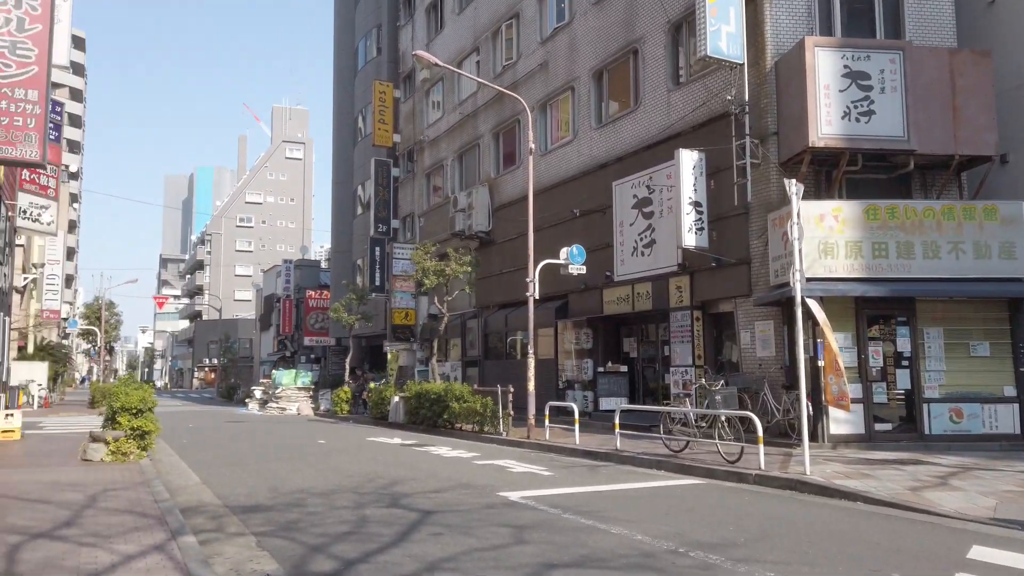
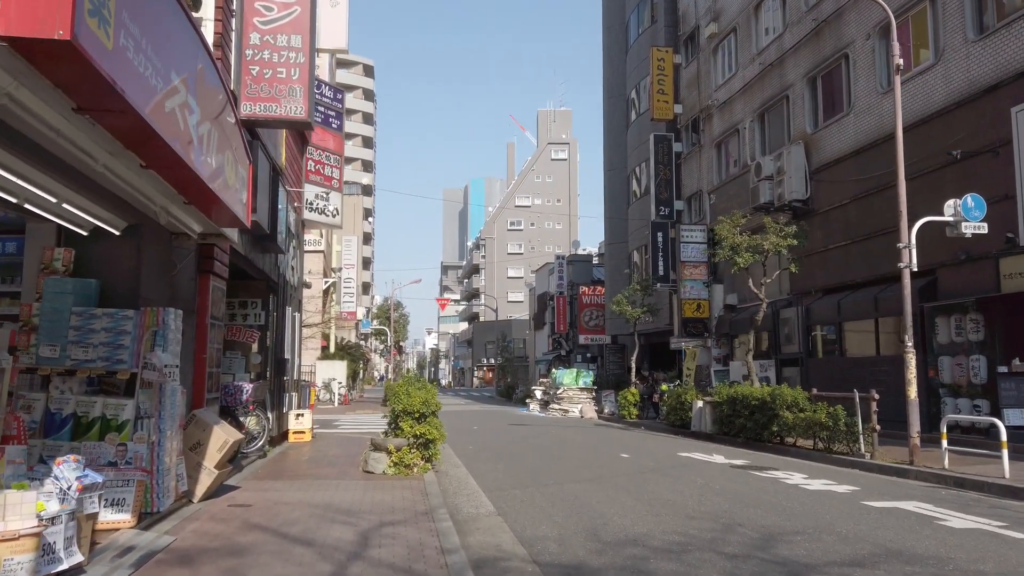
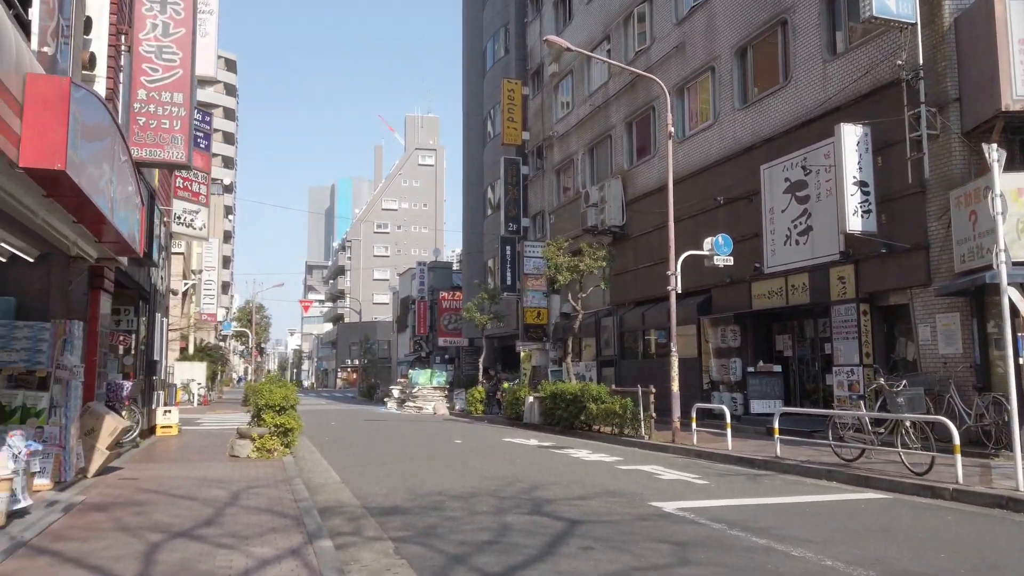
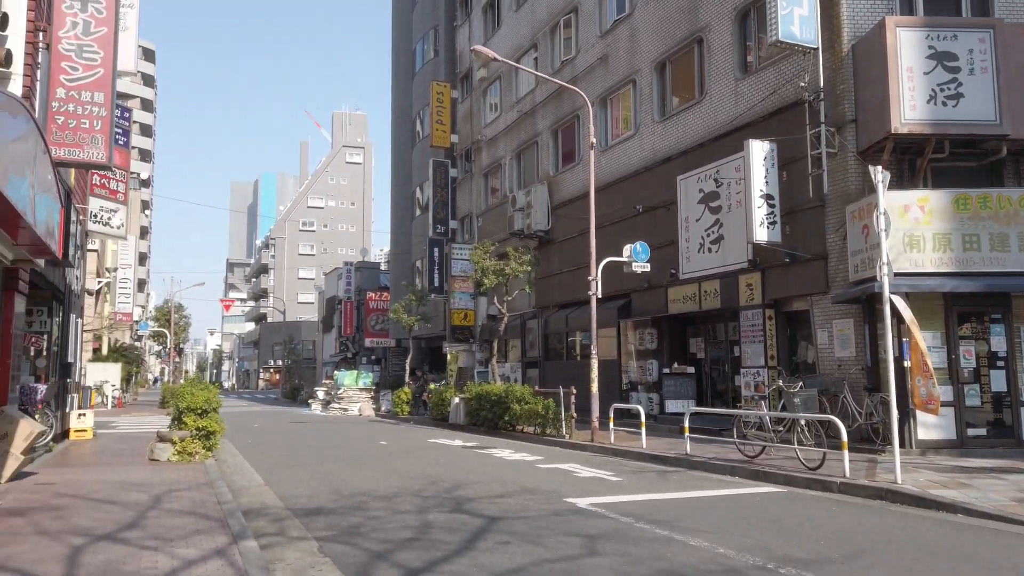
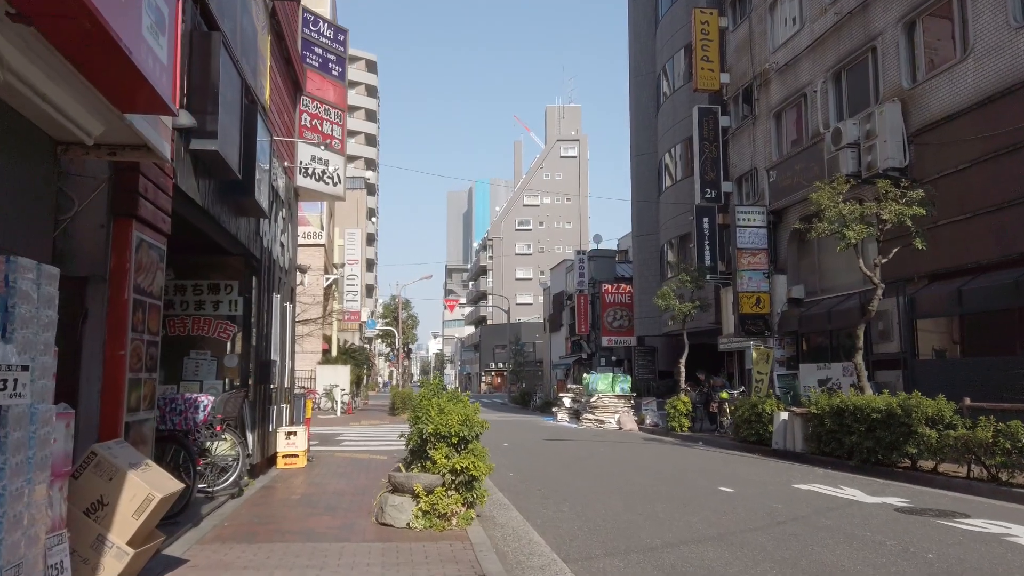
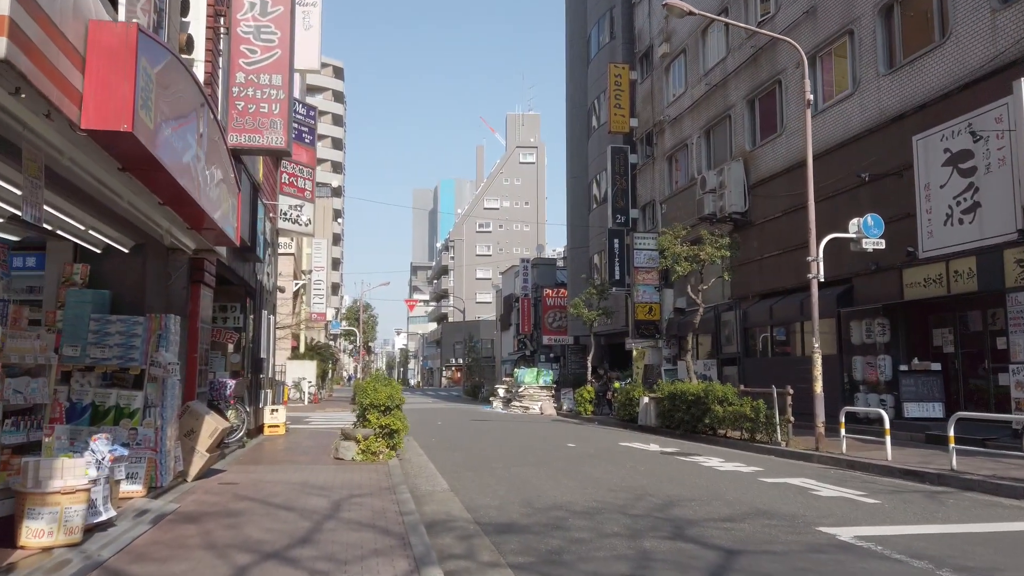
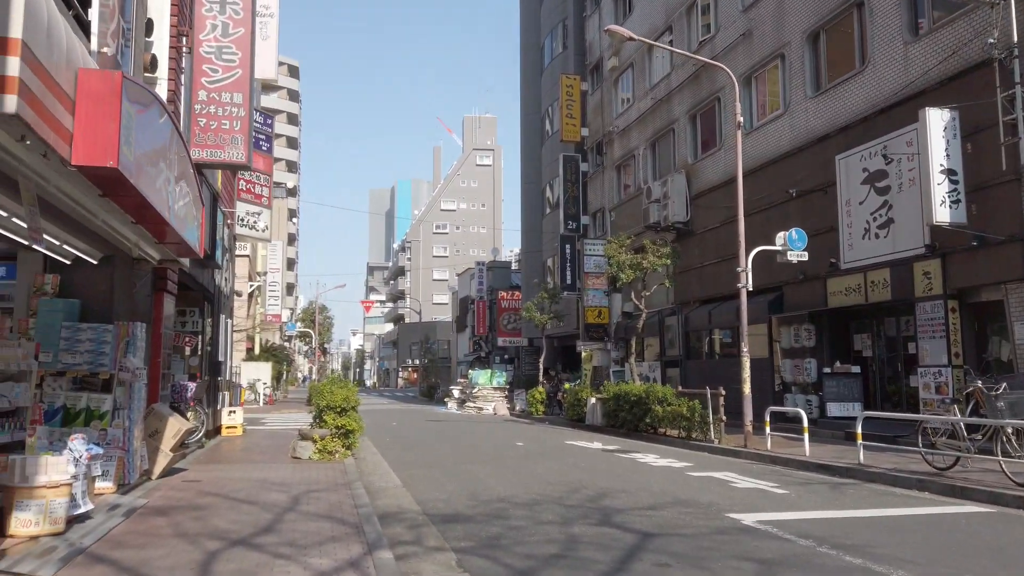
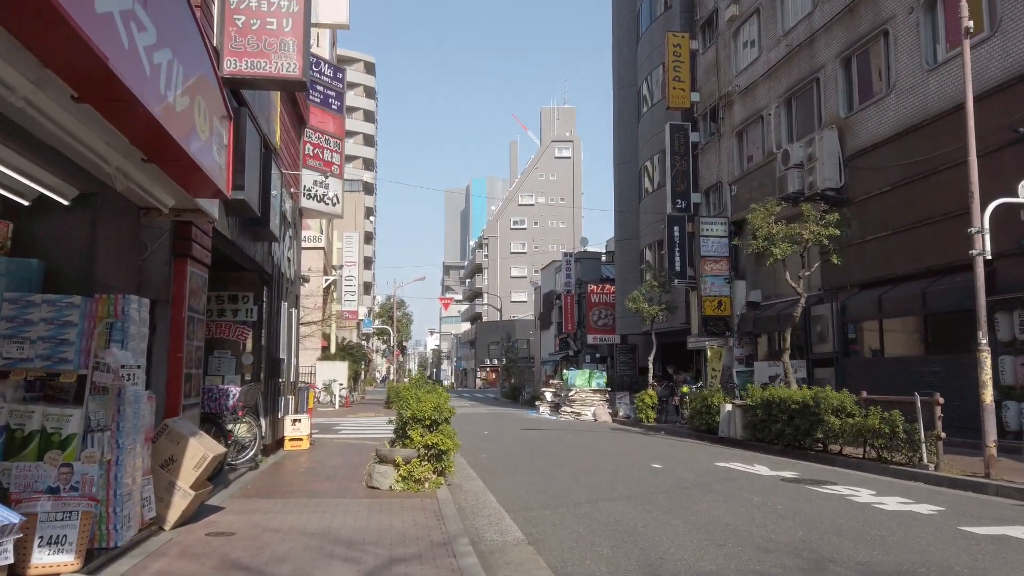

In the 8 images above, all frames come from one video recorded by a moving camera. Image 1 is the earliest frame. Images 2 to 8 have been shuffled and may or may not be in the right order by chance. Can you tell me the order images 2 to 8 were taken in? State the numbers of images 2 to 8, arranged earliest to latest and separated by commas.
4, 3, 7, 6, 2, 8, 5
